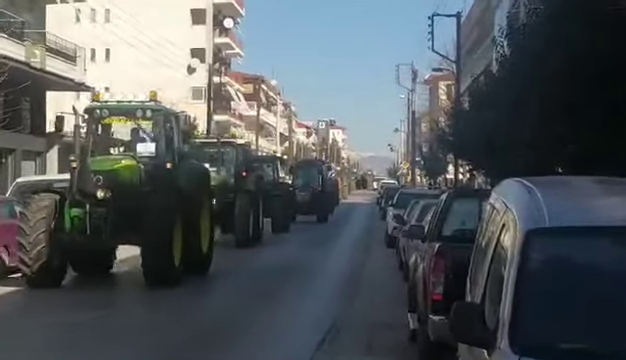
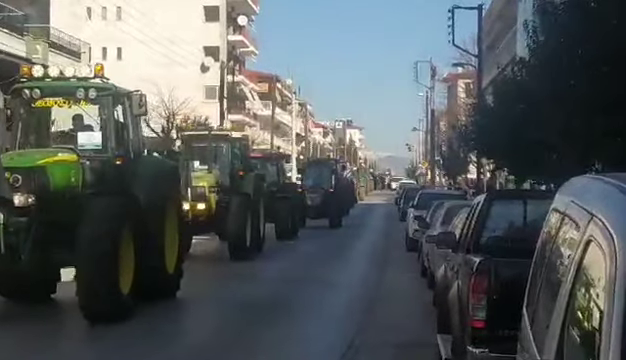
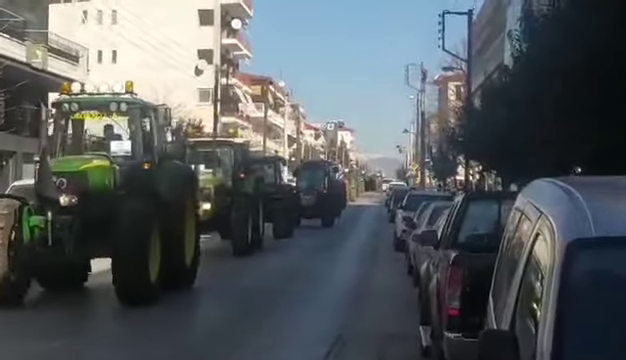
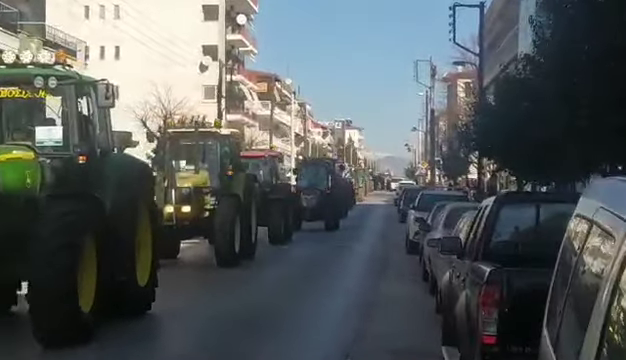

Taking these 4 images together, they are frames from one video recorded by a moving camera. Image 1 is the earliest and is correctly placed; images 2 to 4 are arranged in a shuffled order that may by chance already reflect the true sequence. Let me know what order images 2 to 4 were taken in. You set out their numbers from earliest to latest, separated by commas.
3, 2, 4
